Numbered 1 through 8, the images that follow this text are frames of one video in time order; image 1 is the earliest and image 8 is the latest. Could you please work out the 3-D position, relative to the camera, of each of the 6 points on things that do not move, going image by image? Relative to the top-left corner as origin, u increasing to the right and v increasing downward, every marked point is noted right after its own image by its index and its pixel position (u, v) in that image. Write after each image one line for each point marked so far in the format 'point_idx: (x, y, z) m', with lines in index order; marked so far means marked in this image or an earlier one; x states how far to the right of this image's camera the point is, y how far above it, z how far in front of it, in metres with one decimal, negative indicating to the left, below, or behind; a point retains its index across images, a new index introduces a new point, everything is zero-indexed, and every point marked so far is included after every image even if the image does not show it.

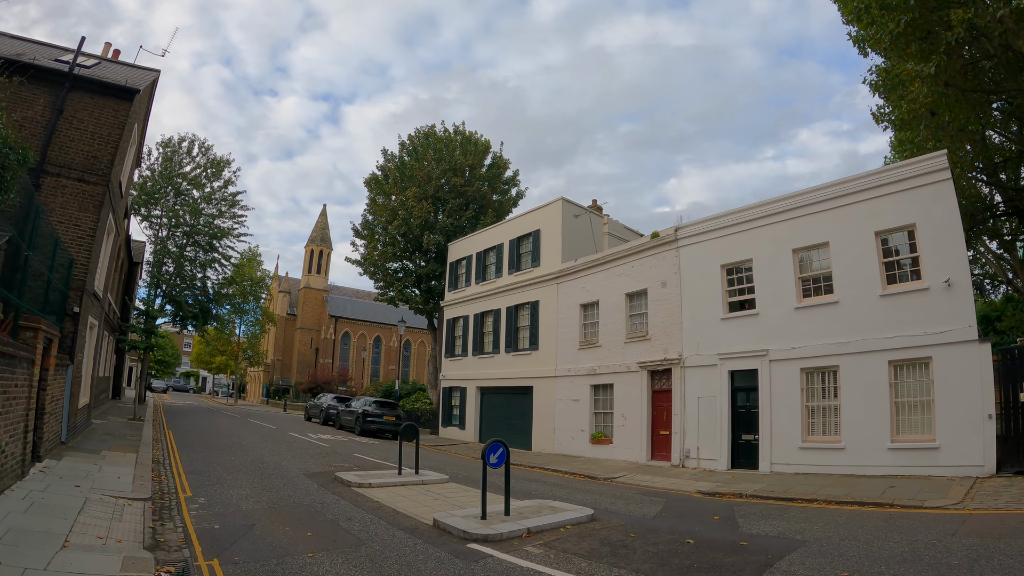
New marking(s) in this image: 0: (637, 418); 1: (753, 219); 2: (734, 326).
0: (+3.5, -3.7, +17.0) m
1: (+6.3, +1.7, +16.0) m
2: (+5.8, -1.0, +15.8) m
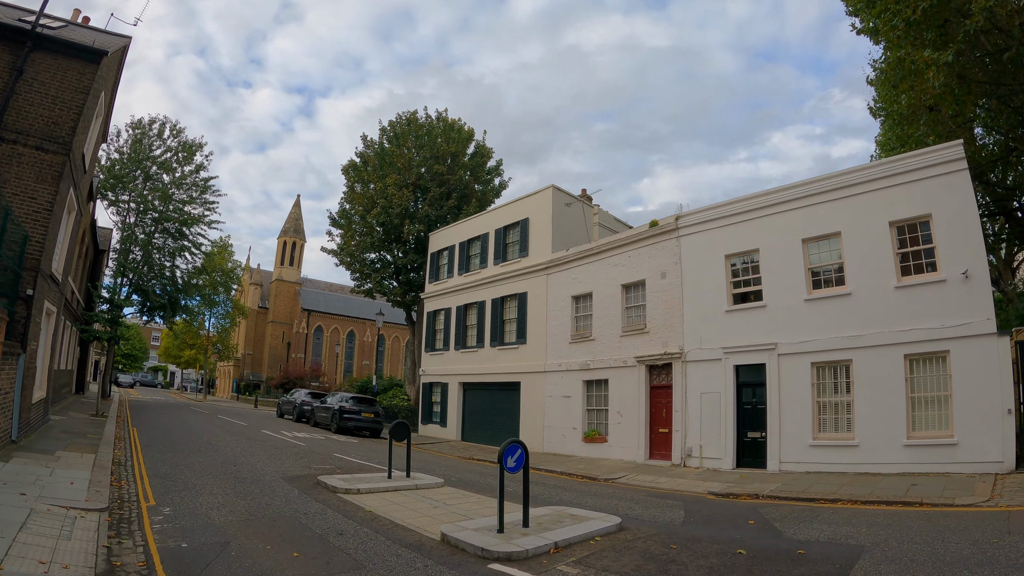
0: (+3.3, -3.4, +16.2) m
1: (+6.2, +1.9, +15.3) m
2: (+5.7, -0.8, +15.1) m
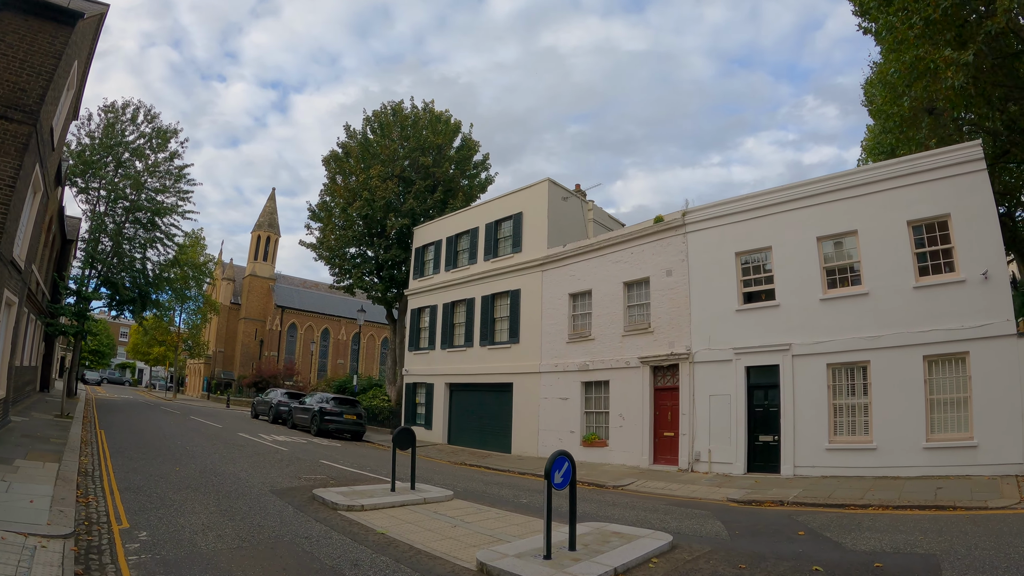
0: (+3.2, -3.3, +15.5) m
1: (+6.2, +2.0, +14.8) m
2: (+5.7, -0.7, +14.5) m
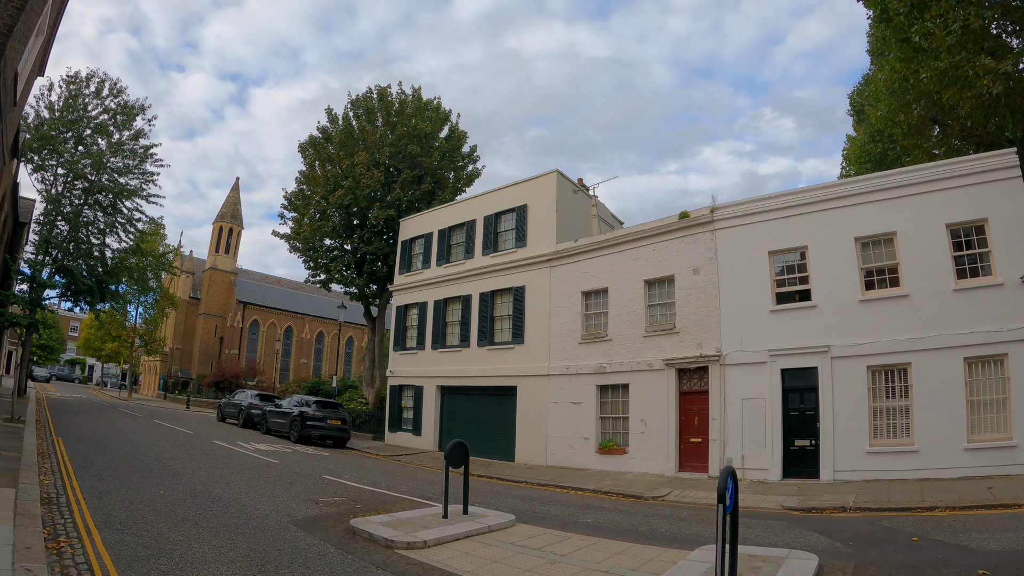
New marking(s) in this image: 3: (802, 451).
0: (+3.6, -3.3, +14.6) m
1: (+6.7, +2.0, +14.1) m
2: (+6.2, -0.7, +13.8) m
3: (+6.2, -3.5, +13.2) m
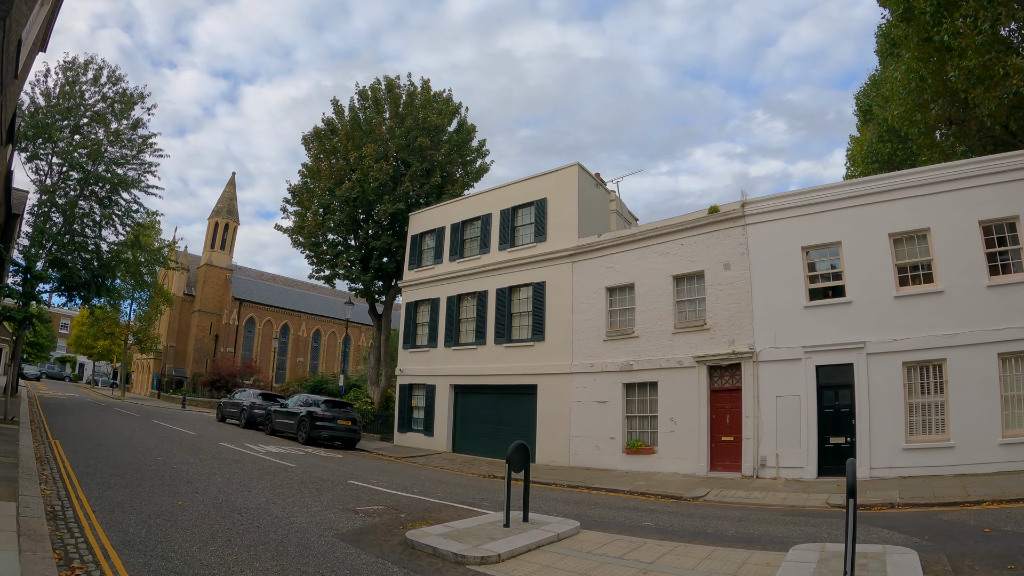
0: (+4.2, -3.2, +14.4) m
1: (+7.4, +2.1, +13.9) m
2: (+6.8, -0.6, +13.7) m
3: (+6.9, -3.4, +13.0) m
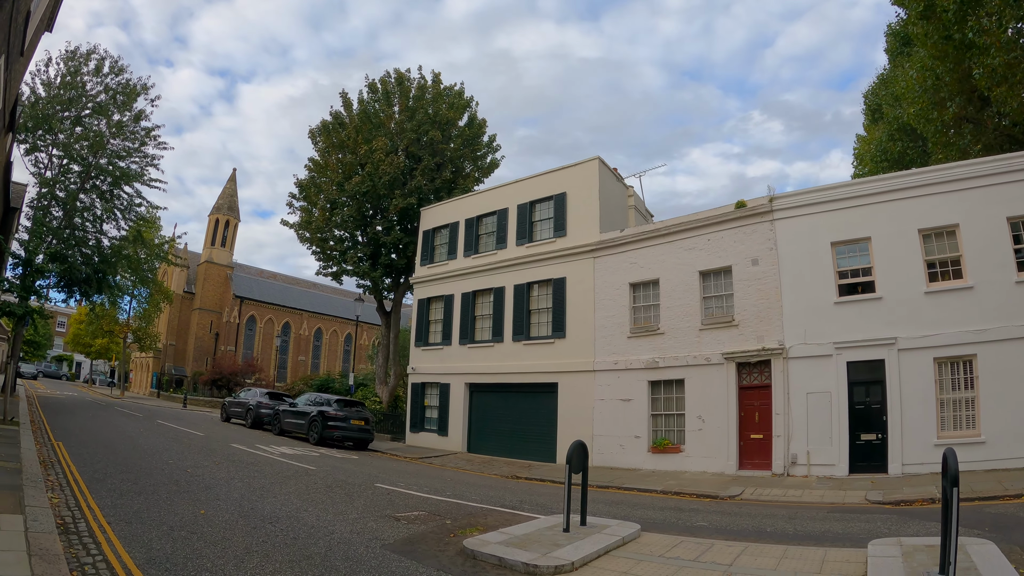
0: (+4.8, -3.1, +14.3) m
1: (+8.0, +2.2, +13.8) m
2: (+7.5, -0.5, +13.5) m
3: (+7.5, -3.3, +12.9) m
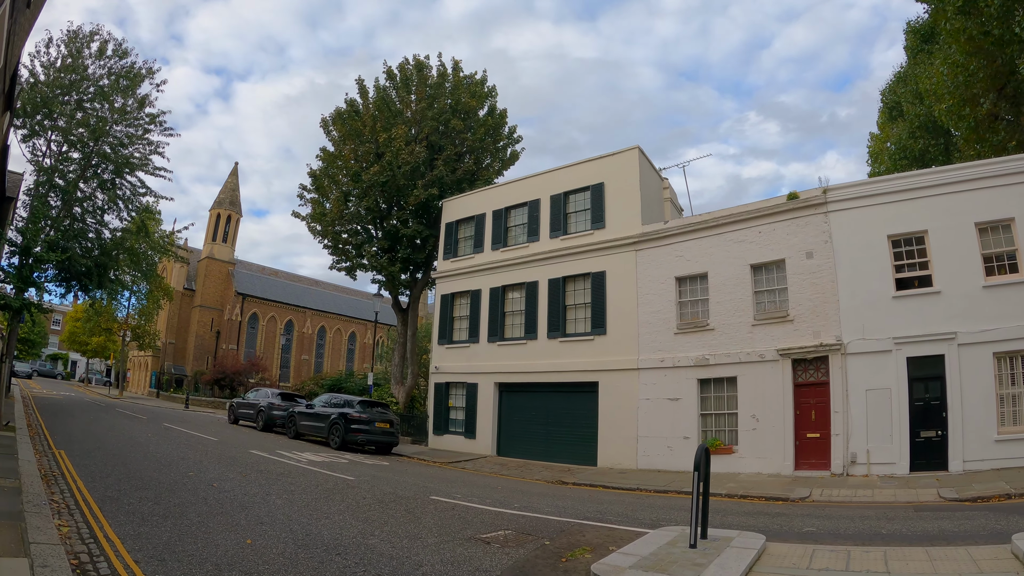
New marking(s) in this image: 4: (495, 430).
0: (+5.9, -3.0, +13.9) m
1: (+9.2, +2.3, +13.5) m
2: (+8.6, -0.4, +13.2) m
3: (+8.6, -3.2, +12.6) m
4: (-0.5, -4.6, +20.6) m
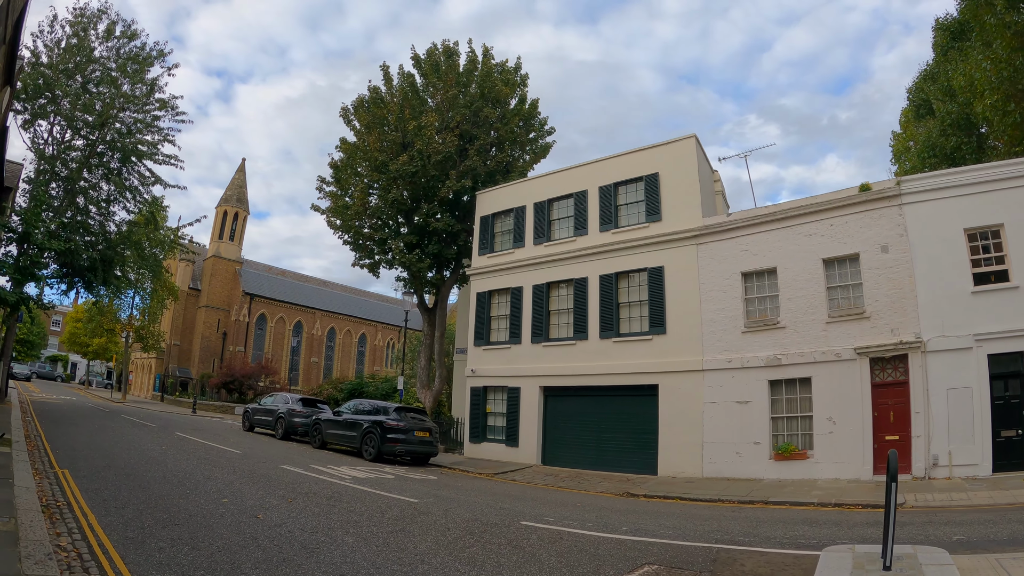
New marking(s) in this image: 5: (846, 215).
0: (+7.4, -2.9, +13.5) m
1: (+10.6, +2.4, +13.1) m
2: (+10.0, -0.3, +12.8) m
3: (+10.1, -3.1, +12.1) m
4: (+0.9, -4.5, +20.1) m
5: (+7.8, +1.7, +14.5) m
